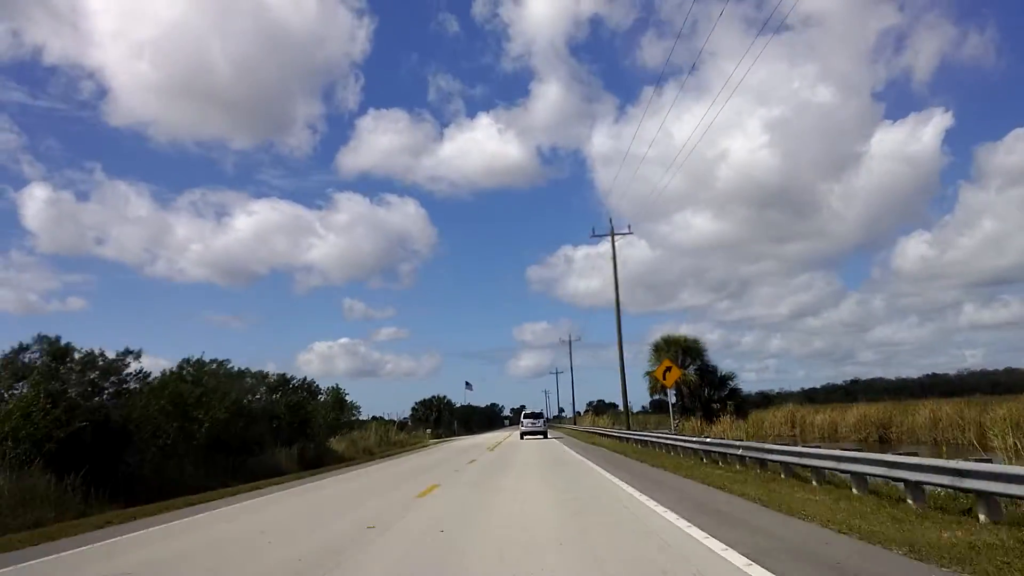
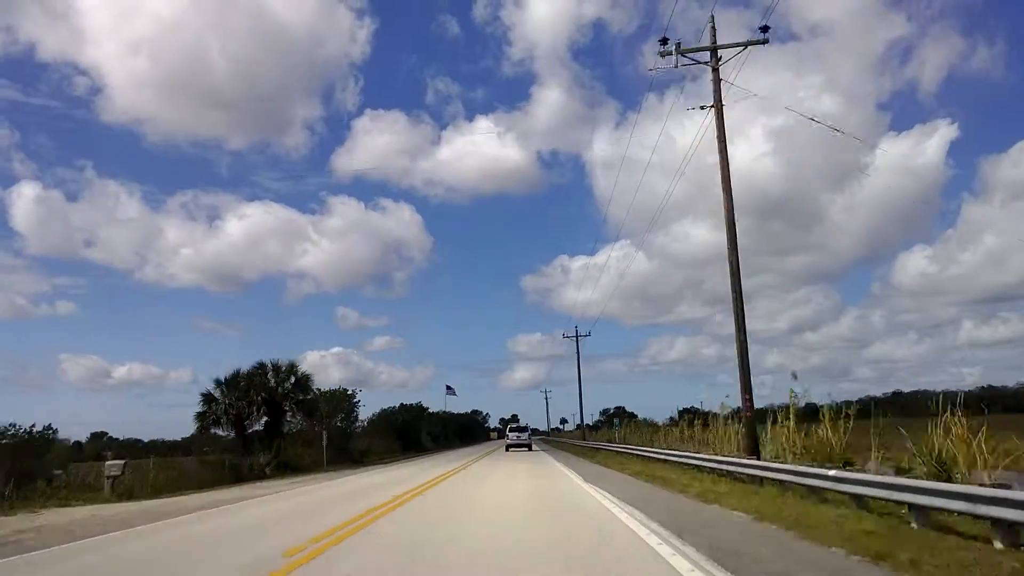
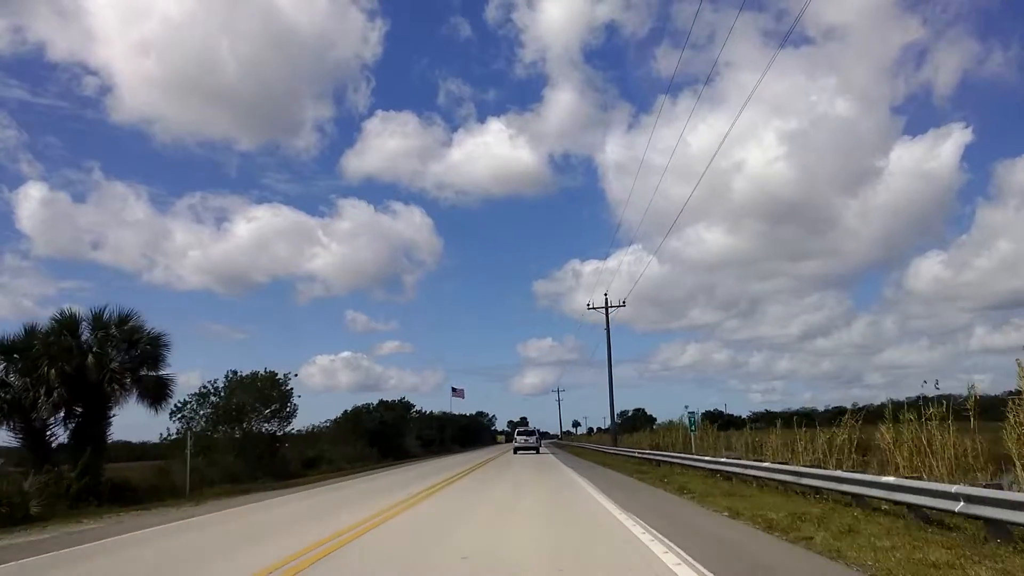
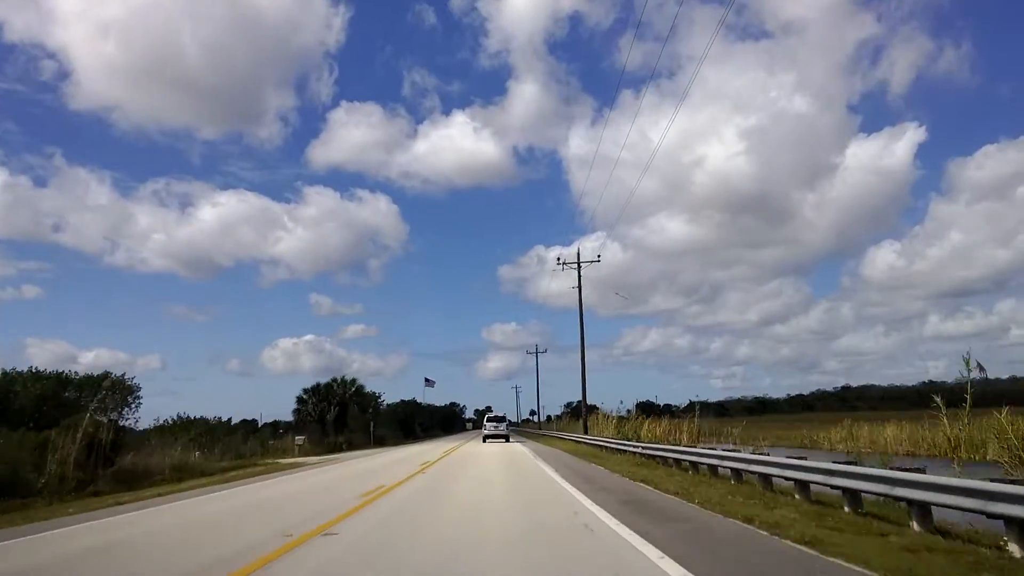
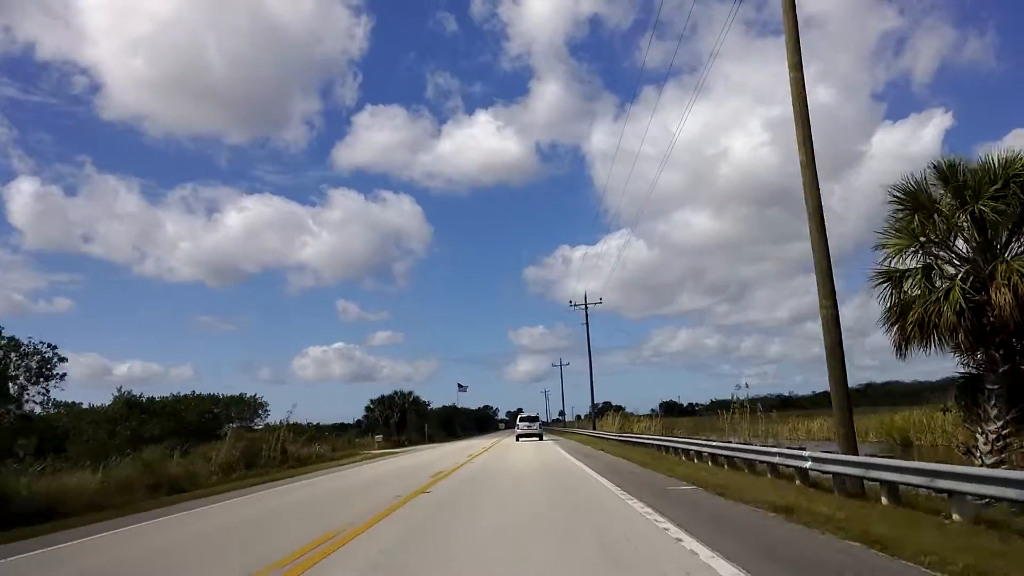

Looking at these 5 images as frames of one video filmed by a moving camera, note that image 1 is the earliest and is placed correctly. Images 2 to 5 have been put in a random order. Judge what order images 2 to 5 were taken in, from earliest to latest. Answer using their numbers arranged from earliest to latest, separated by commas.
5, 4, 2, 3
